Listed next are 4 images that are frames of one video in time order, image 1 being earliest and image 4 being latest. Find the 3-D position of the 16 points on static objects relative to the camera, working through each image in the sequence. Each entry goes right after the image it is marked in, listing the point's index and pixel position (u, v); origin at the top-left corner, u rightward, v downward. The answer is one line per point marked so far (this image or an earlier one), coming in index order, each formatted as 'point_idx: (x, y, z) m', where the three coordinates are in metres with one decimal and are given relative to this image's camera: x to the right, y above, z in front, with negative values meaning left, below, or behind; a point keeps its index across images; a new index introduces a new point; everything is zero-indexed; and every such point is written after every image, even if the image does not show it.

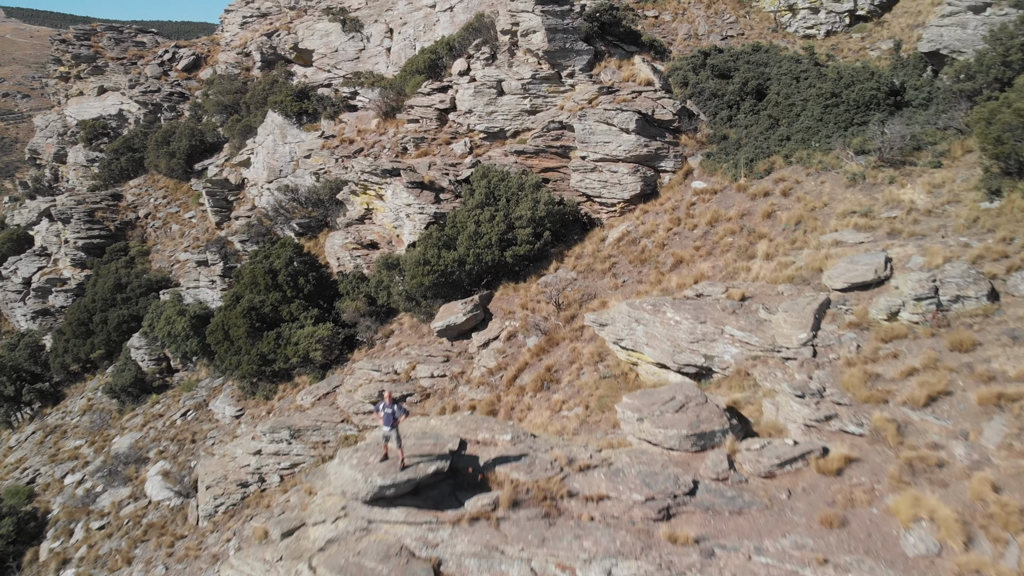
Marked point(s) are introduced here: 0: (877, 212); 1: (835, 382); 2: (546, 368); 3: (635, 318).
0: (+15.6, +3.3, +18.4) m
1: (+10.1, -3.0, +13.4) m
2: (+1.5, -3.6, +19.4) m
3: (+5.0, -1.3, +17.3) m
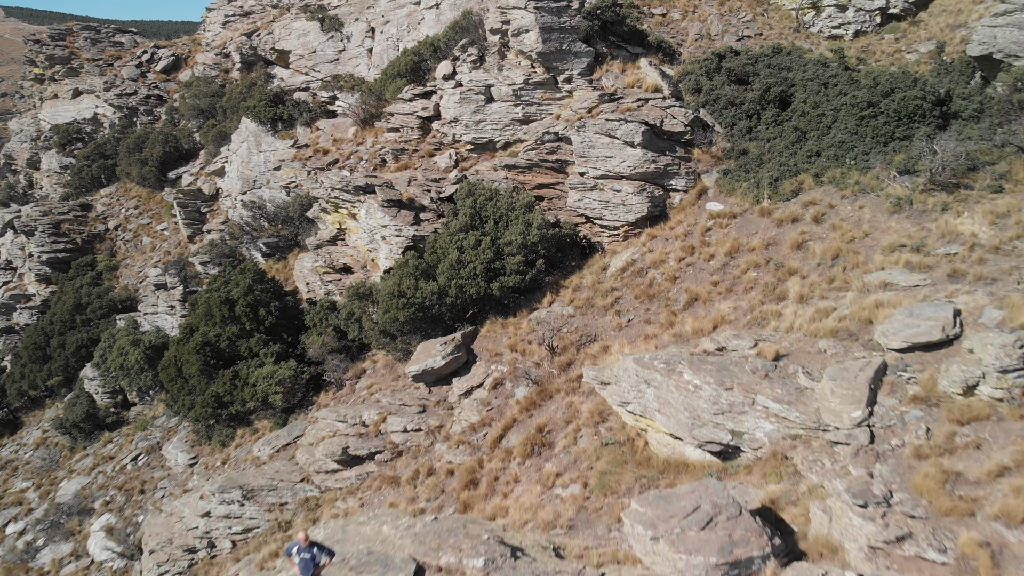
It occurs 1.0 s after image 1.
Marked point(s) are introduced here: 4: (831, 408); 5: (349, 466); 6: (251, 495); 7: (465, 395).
0: (+15.0, +1.5, +15.4) m
1: (+9.5, -4.8, +10.4) m
2: (+0.9, -5.4, +16.4) m
3: (+4.4, -3.1, +14.3) m
4: (+8.7, -3.3, +11.7) m
5: (-7.1, -7.8, +18.7) m
6: (-11.8, -9.3, +19.3) m
7: (-2.1, -4.7, +18.9) m
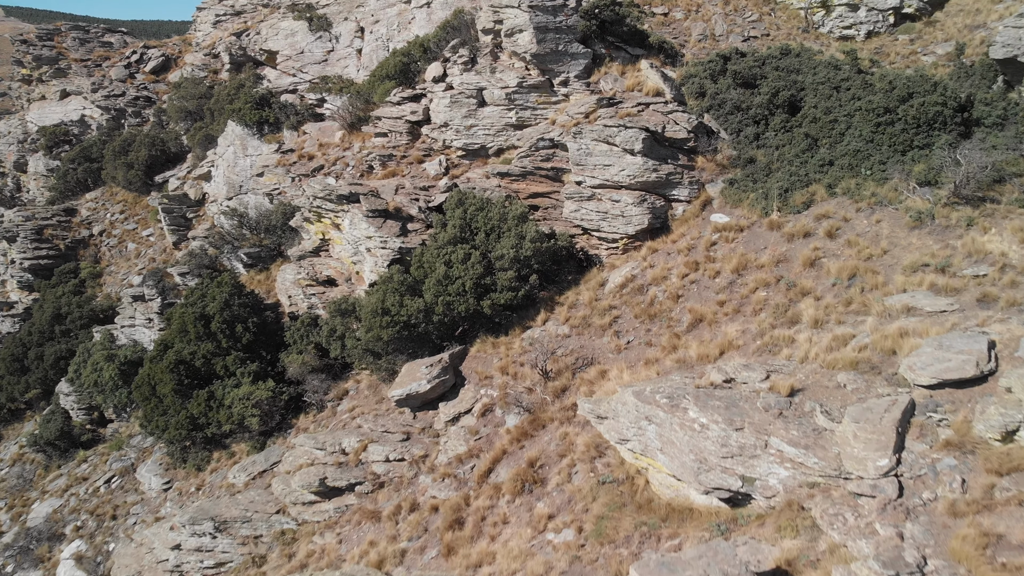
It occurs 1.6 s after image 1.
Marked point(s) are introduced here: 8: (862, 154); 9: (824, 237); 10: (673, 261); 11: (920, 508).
0: (+14.7, +0.7, +14.1) m
1: (+9.1, -5.6, +9.1) m
2: (+0.5, -6.2, +15.1) m
3: (+4.0, -3.8, +13.0) m
4: (+8.3, -4.1, +10.4) m
5: (-7.5, -8.5, +17.5) m
6: (-12.2, -10.1, +18.0) m
7: (-2.5, -5.5, +17.6) m
8: (+15.1, +5.8, +18.5) m
9: (+12.4, +2.0, +17.0) m
10: (+7.2, +1.2, +19.0) m
11: (+9.3, -5.0, +9.7) m
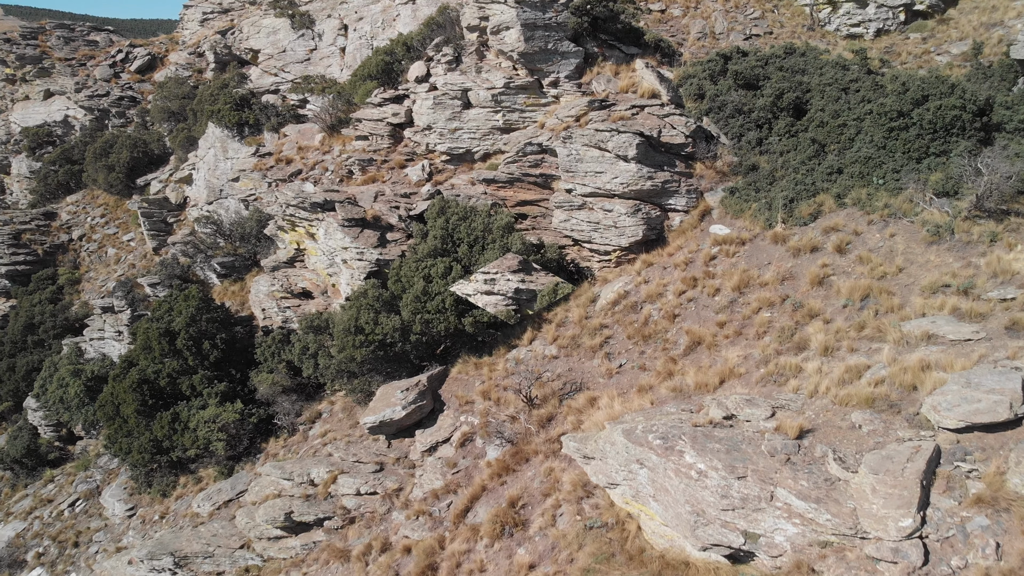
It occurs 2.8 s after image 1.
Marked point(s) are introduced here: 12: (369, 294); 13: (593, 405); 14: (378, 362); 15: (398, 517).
0: (+14.0, 0.0, +12.7) m
1: (+8.5, -6.3, +7.8) m
2: (-0.2, -6.9, +13.8) m
3: (+3.3, -4.5, +11.7) m
4: (+7.7, -4.8, +9.1) m
5: (-8.2, -9.2, +16.1) m
6: (-12.8, -10.8, +16.7) m
7: (-3.1, -6.2, +16.2) m
8: (+14.5, +5.1, +17.1) m
9: (+11.7, +1.3, +15.7) m
10: (+6.5, +0.5, +17.7) m
11: (+8.6, -5.7, +8.4) m
12: (-6.2, -0.2, +18.7) m
13: (+2.8, -4.1, +15.0) m
14: (-5.7, -3.1, +18.3) m
15: (-4.0, -8.1, +15.1) m
